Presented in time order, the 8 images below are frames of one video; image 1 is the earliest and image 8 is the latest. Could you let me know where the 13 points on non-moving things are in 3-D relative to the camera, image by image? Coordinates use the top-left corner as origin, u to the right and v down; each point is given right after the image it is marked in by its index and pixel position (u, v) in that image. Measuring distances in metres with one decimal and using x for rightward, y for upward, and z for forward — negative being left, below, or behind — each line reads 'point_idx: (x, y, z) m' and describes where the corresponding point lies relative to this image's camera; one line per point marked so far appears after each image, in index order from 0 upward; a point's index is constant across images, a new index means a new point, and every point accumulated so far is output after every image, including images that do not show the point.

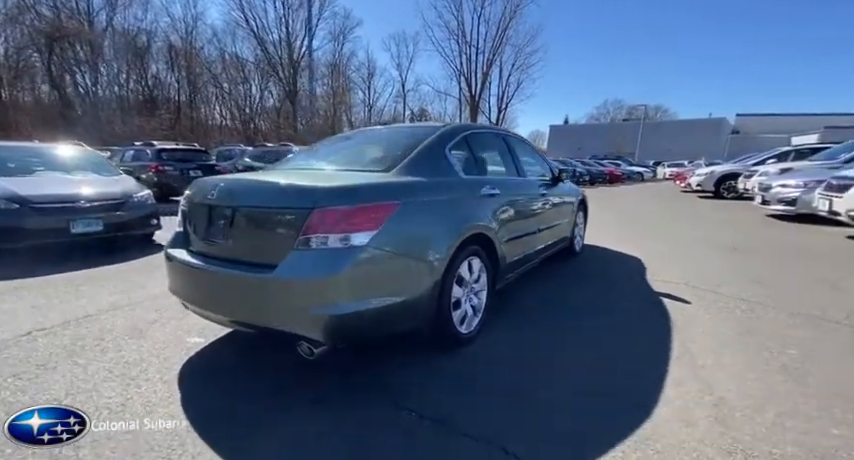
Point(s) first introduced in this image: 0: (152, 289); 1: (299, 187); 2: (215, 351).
0: (-2.7, -0.6, +3.8) m
1: (-0.6, +0.2, +2.0) m
2: (-1.4, -0.8, +2.6) m
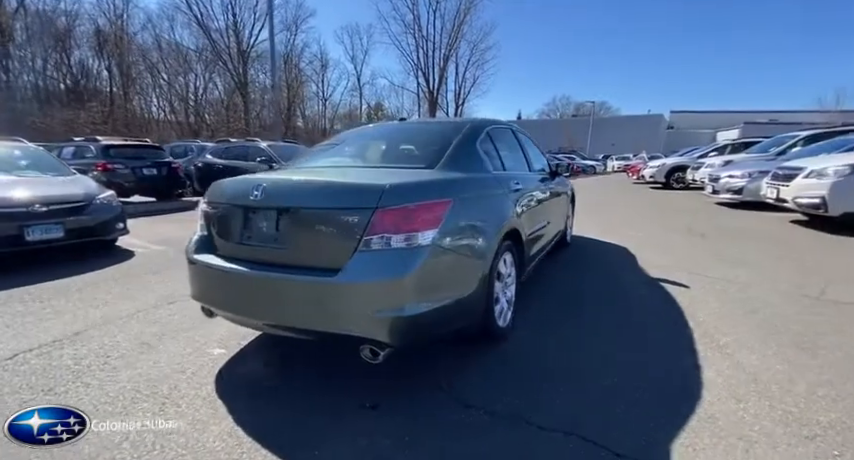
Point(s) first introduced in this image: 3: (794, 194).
0: (-2.5, -0.6, +3.5) m
1: (-0.3, +0.2, +1.9) m
2: (-1.1, -0.9, +2.4) m
3: (+5.3, +0.5, +5.6) m
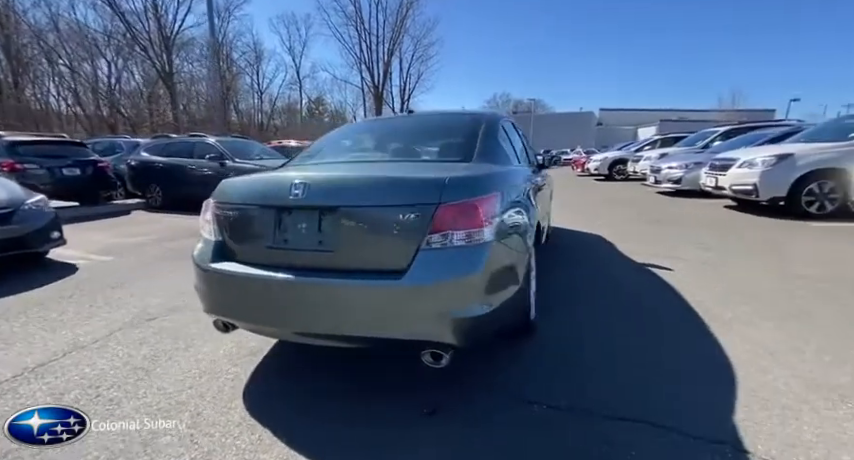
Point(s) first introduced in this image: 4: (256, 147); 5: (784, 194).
0: (-2.4, -0.7, +3.0) m
1: (0.0, +0.2, +1.8) m
2: (-0.9, -0.9, +2.2) m
3: (+5.0, +0.8, +6.4) m
4: (-4.1, +2.0, +9.3) m
5: (+5.5, +0.5, +5.9) m
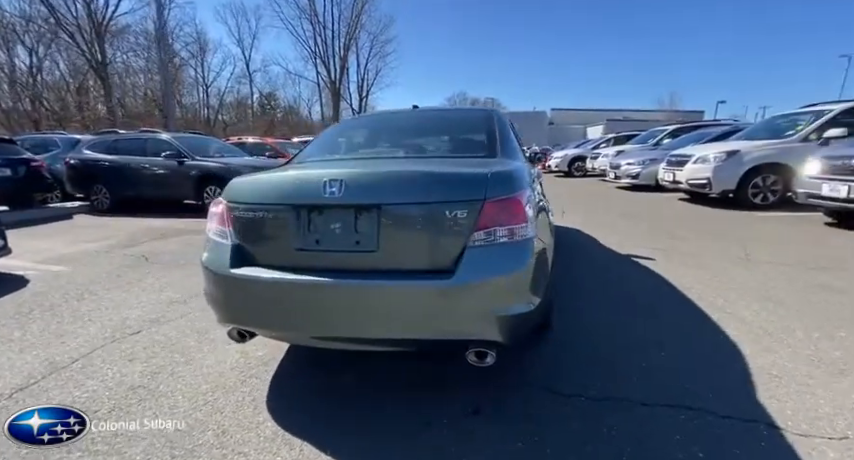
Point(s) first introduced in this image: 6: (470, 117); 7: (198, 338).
0: (-2.4, -0.7, +2.7) m
1: (+0.2, +0.2, +1.8) m
2: (-0.7, -0.9, +2.1) m
3: (+4.6, +0.9, +6.9) m
4: (-4.7, +2.0, +8.7) m
5: (+5.1, +0.7, +6.5) m
6: (+0.4, +0.9, +3.1) m
7: (-1.6, -0.7, +2.7) m
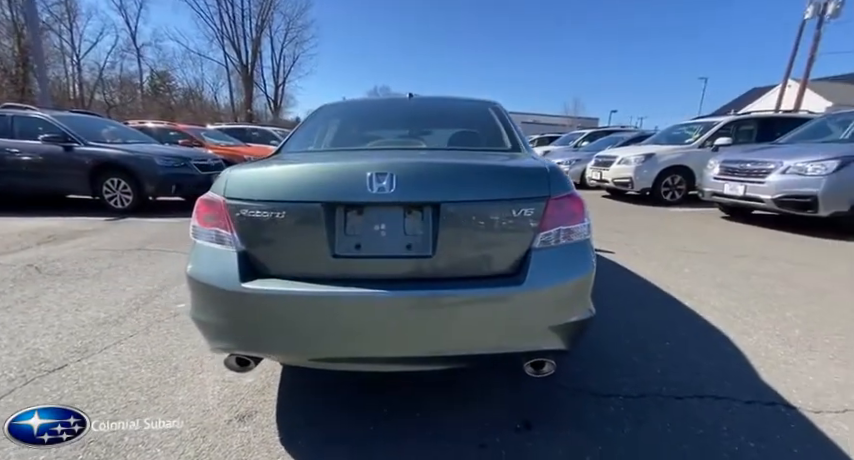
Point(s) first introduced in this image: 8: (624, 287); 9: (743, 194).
0: (-2.3, -0.7, +2.0) m
1: (+0.4, +0.2, +1.6) m
2: (-0.5, -0.9, +1.7) m
3: (+3.6, +1.0, +7.5) m
4: (-5.9, +2.0, +7.3) m
5: (+4.2, +0.8, +7.3) m
6: (+0.3, +0.9, +2.9) m
7: (-1.5, -0.8, +2.2) m
8: (+1.6, -0.5, +3.3) m
9: (+4.7, +0.5, +5.7) m
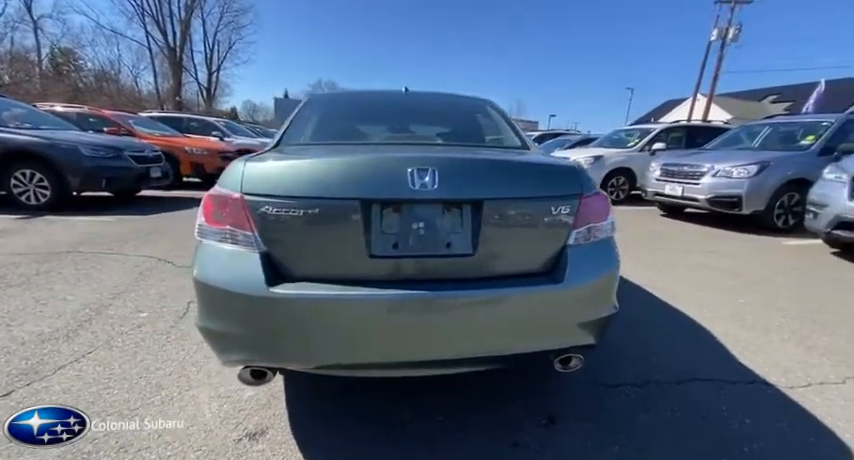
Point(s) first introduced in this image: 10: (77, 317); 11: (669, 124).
0: (-2.2, -0.7, +1.6) m
1: (+0.5, +0.3, +1.6) m
2: (-0.4, -0.9, +1.6) m
3: (+2.8, +1.1, +8.0) m
4: (-6.6, +2.0, +6.3) m
5: (+3.4, +0.9, +7.8) m
6: (+0.2, +0.9, +2.9) m
7: (-1.4, -0.8, +1.9) m
8: (+1.5, -0.5, +3.5) m
9: (+4.1, +0.6, +6.3) m
10: (-2.3, -0.6, +2.6) m
11: (+5.3, +2.3, +8.5) m
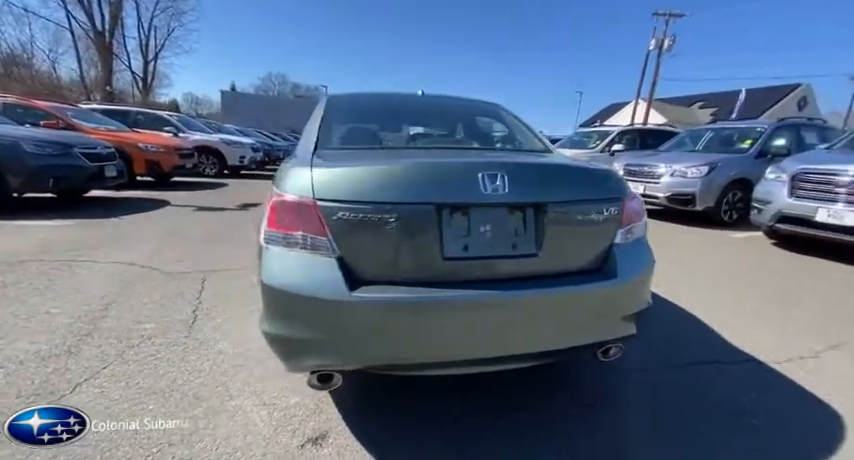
0: (-1.9, -0.8, +1.4) m
1: (+0.8, +0.3, +1.8) m
2: (-0.1, -0.9, +1.6) m
3: (+2.2, +1.2, +8.3) m
4: (-6.9, +1.9, +5.5) m
5: (+2.9, +1.0, +8.2) m
6: (+0.3, +0.9, +3.0) m
7: (-1.2, -0.8, +1.8) m
8: (+1.5, -0.4, +3.7) m
9: (+3.8, +0.7, +6.9) m
10: (-2.1, -0.6, +2.4) m
11: (+4.6, +2.4, +9.1) m
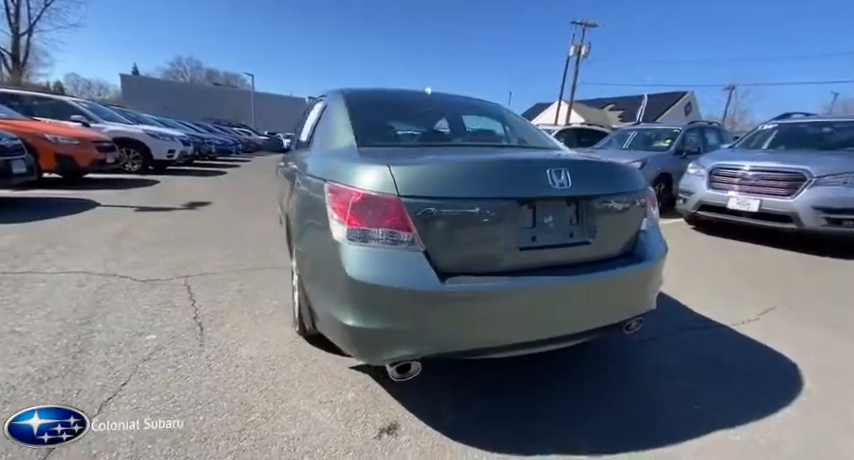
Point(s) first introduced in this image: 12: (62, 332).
0: (-1.5, -0.8, +1.2) m
1: (+1.0, +0.3, +2.0) m
2: (+0.2, -0.9, +1.7) m
3: (+1.2, +1.3, +8.7) m
4: (-7.3, +1.7, +4.3) m
5: (+1.9, +1.1, +8.8) m
6: (+0.3, +1.0, +3.1) m
7: (-0.9, -0.8, +1.7) m
8: (+1.4, -0.3, +4.1) m
9: (+3.0, +0.9, +7.5) m
10: (-2.0, -0.6, +2.1) m
11: (+3.4, +2.7, +9.9) m
12: (-2.0, -0.6, +2.2) m
